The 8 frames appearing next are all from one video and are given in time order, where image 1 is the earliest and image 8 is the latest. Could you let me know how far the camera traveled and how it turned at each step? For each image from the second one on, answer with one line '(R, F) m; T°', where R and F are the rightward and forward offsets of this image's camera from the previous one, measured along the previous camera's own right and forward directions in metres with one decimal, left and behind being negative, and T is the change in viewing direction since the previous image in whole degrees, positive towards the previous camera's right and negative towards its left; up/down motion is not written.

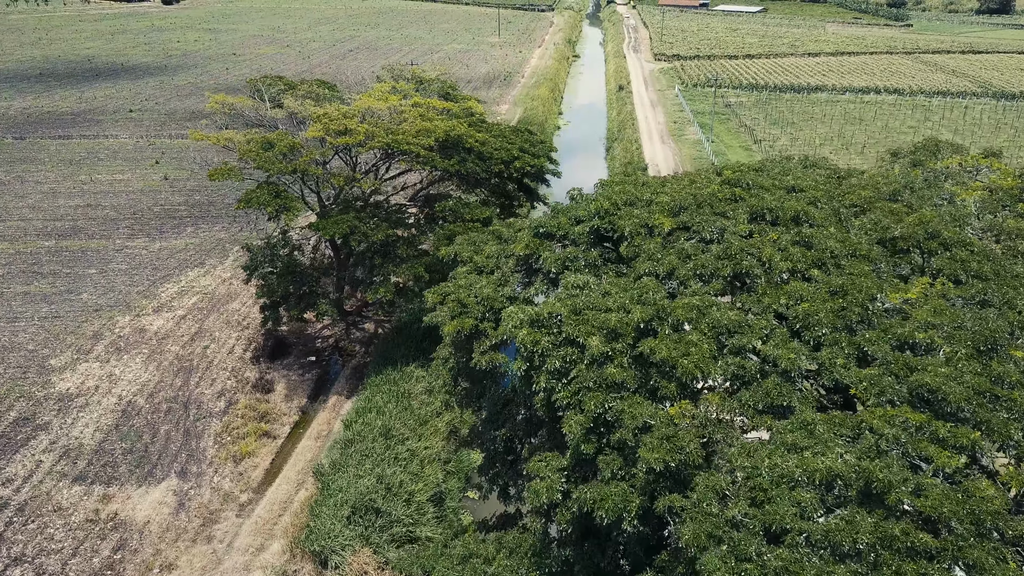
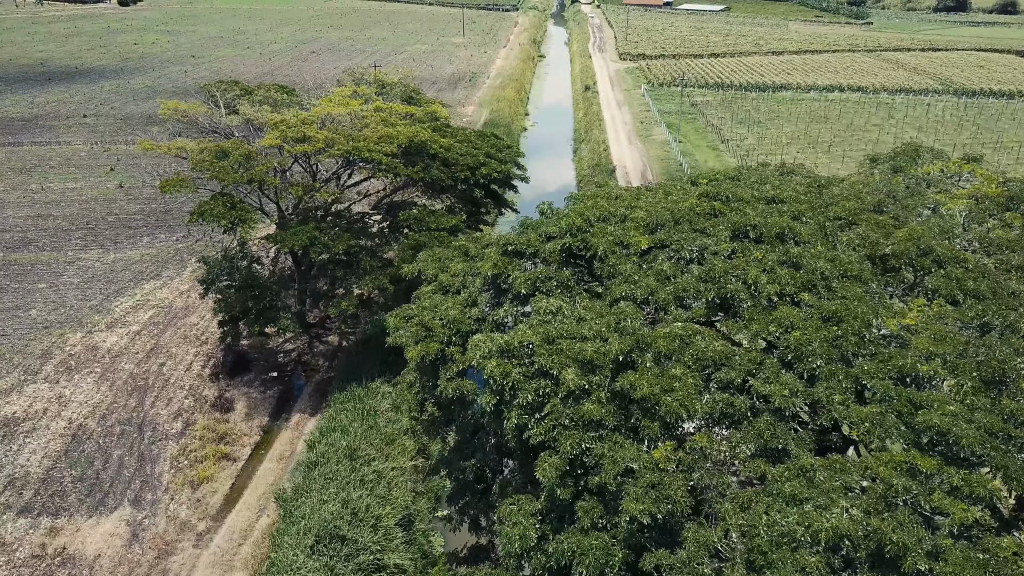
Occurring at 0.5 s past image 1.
(0.0, +0.7) m; +2°
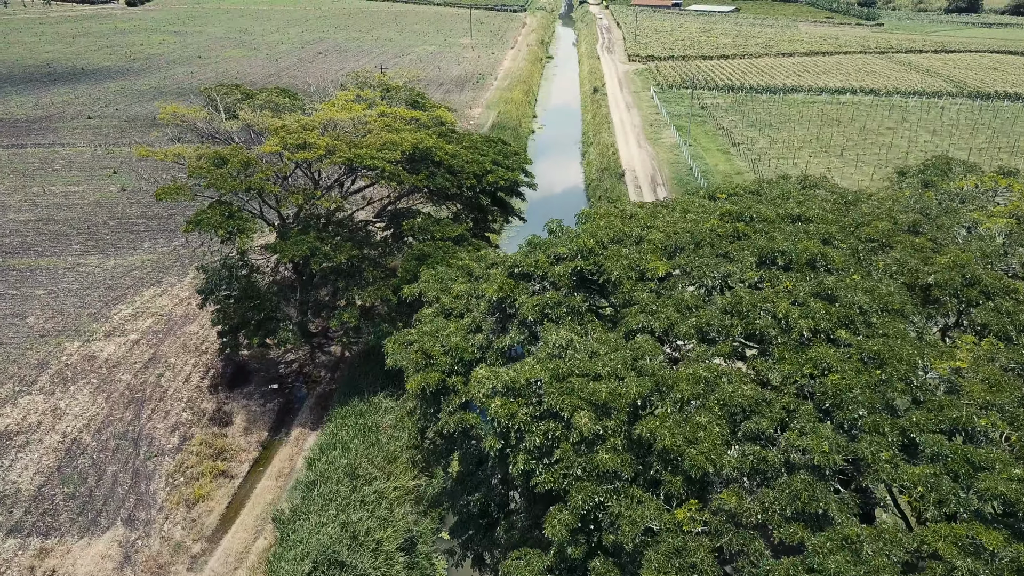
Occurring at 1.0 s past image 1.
(0.0, +0.7) m; 0°
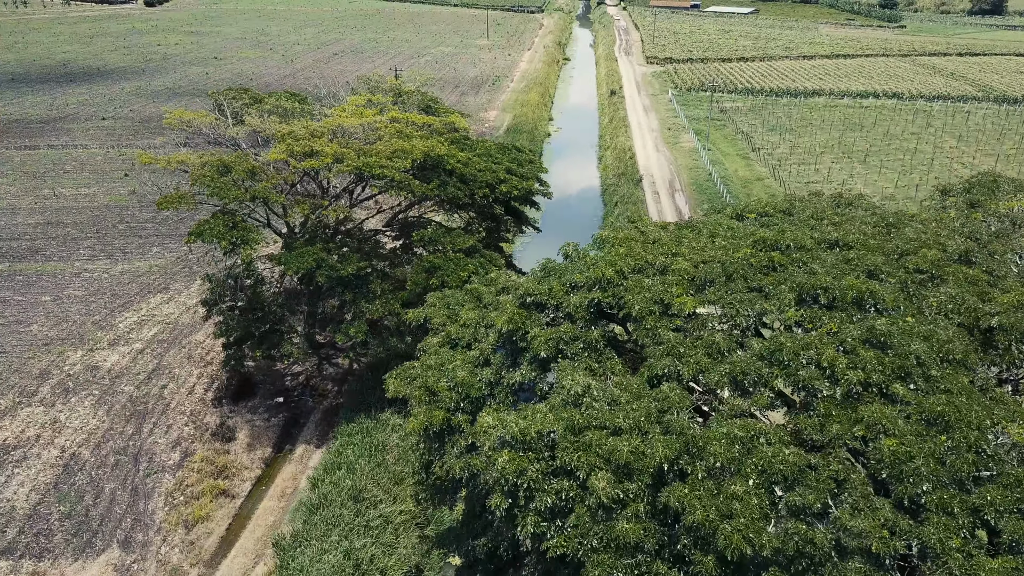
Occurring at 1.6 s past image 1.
(0.0, +0.8) m; -1°
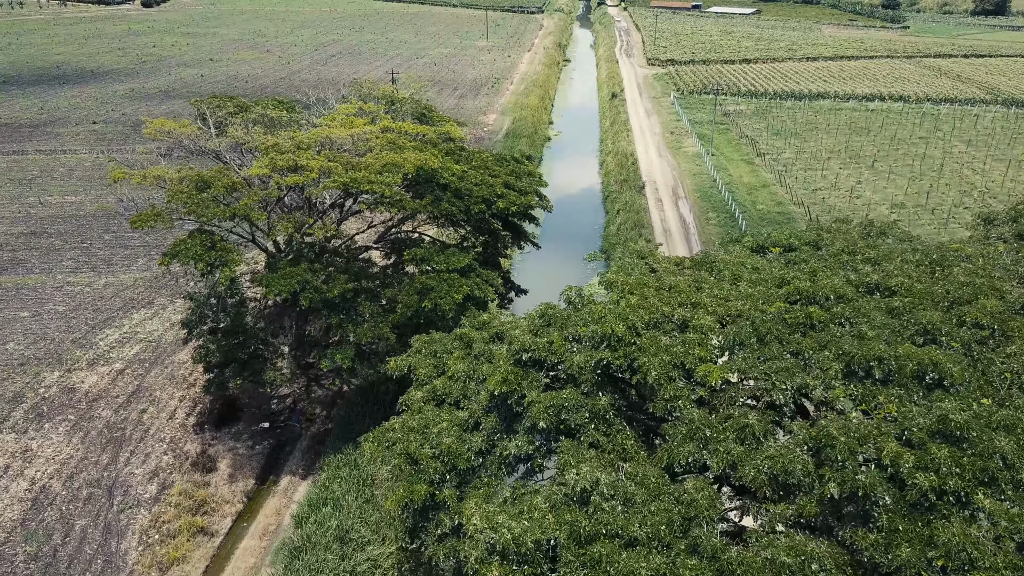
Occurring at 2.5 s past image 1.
(+0.1, +1.2) m; 0°
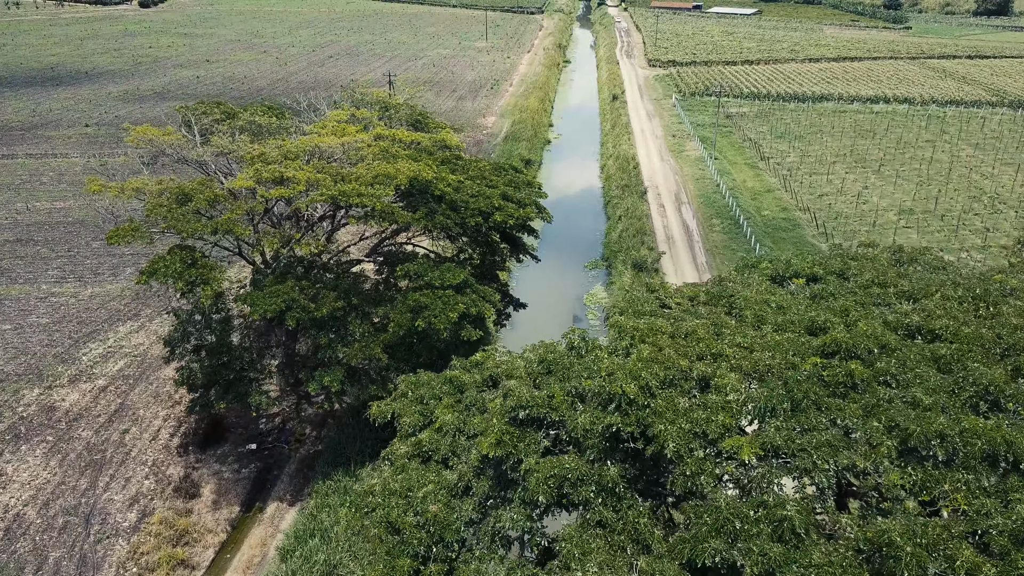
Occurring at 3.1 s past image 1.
(0.0, +0.9) m; 0°
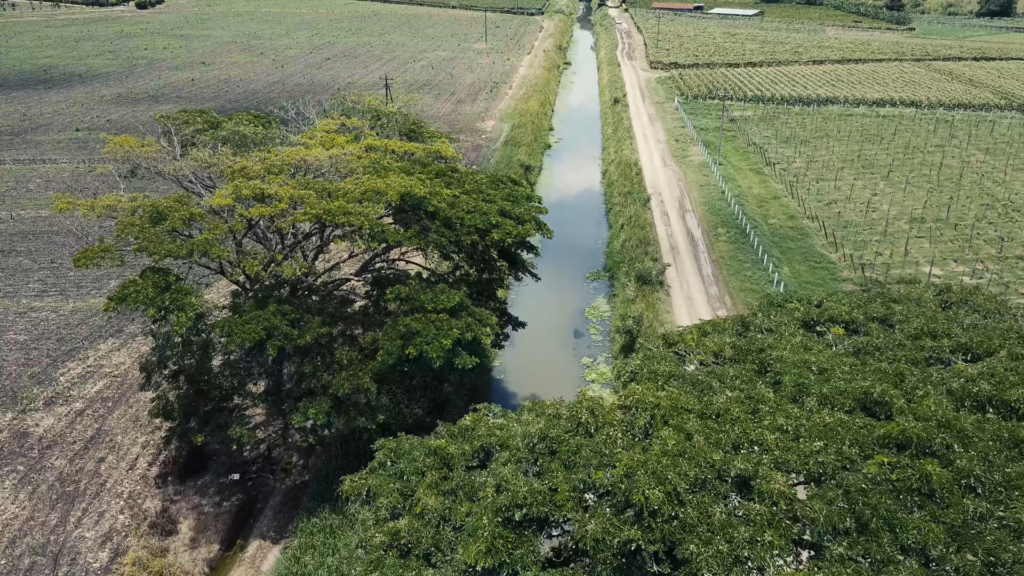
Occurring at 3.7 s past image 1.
(0.0, +1.2) m; 0°
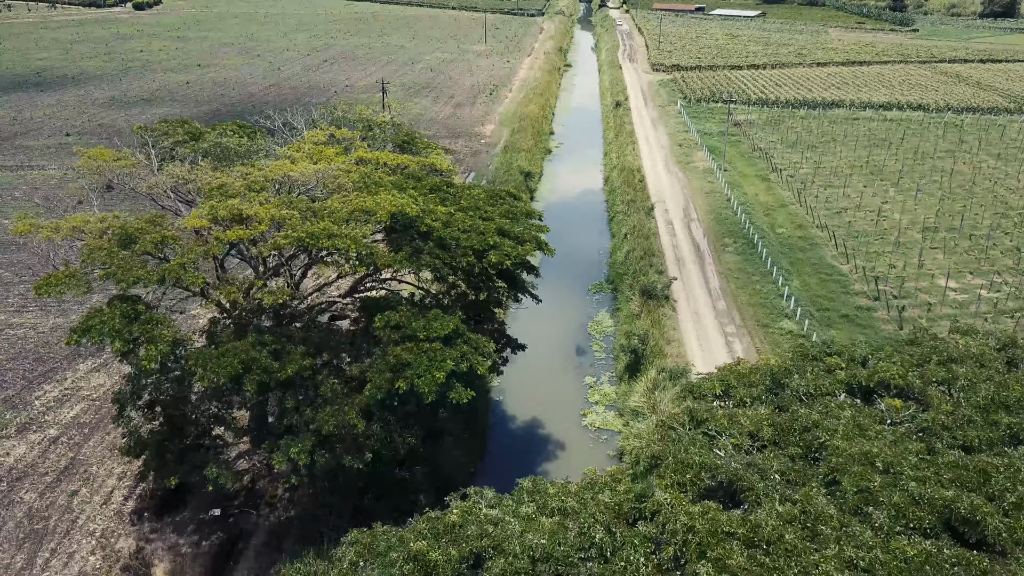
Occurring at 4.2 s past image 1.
(0.0, +1.2) m; 0°
